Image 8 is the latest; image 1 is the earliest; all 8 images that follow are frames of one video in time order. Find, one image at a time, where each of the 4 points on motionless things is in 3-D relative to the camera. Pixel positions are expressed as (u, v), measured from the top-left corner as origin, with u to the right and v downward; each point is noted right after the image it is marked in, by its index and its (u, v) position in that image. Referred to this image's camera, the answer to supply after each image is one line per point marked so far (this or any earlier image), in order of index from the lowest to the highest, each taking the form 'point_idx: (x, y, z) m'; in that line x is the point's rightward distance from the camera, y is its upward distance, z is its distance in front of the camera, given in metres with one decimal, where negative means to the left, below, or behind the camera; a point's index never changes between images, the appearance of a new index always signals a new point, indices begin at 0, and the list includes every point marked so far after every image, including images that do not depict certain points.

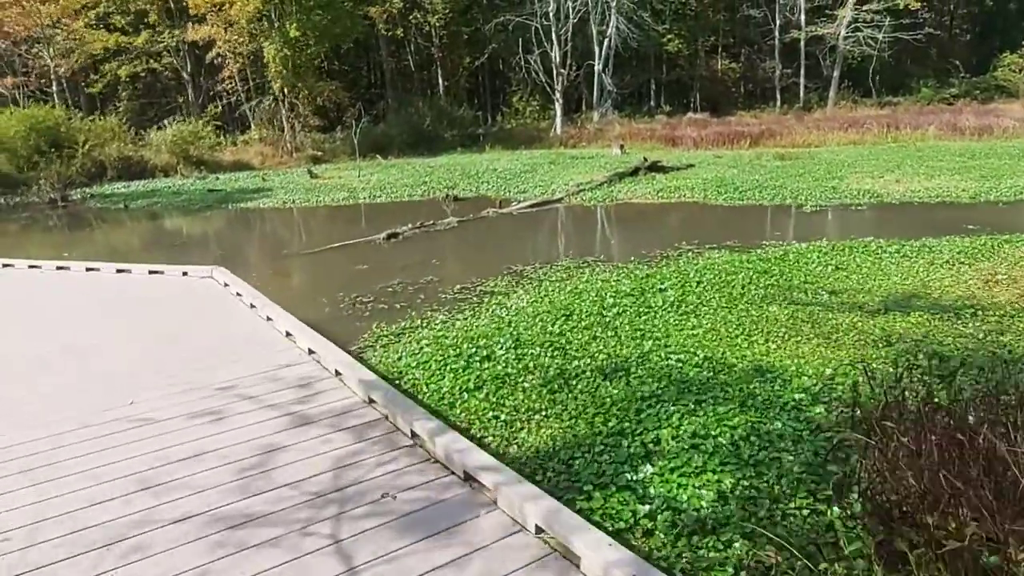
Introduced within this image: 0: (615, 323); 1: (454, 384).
0: (+1.2, -0.4, +7.9) m
1: (-0.5, -0.9, +6.6) m
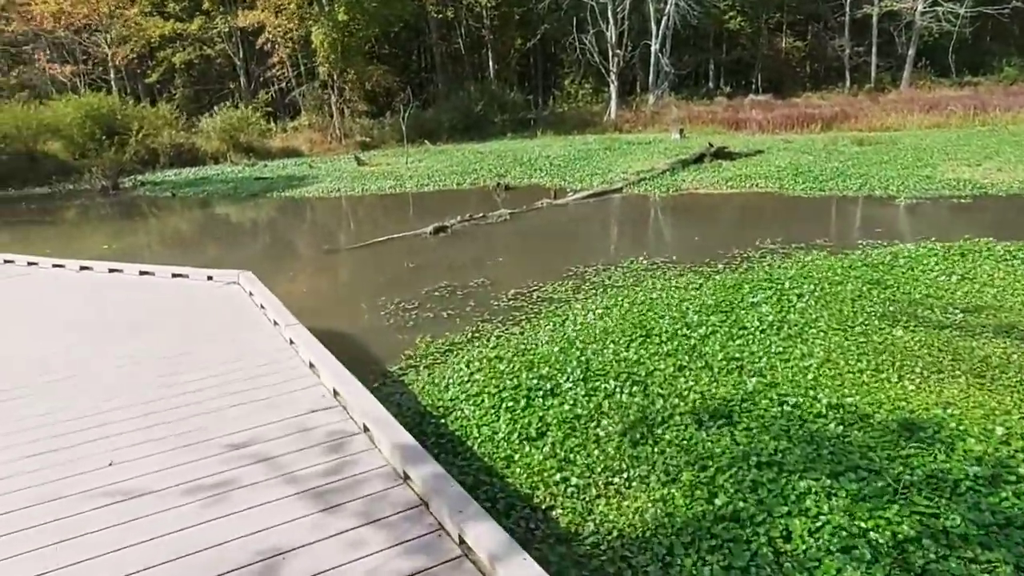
0: (+1.8, -0.6, +6.5) m
1: (0.0, -1.1, +5.4) m
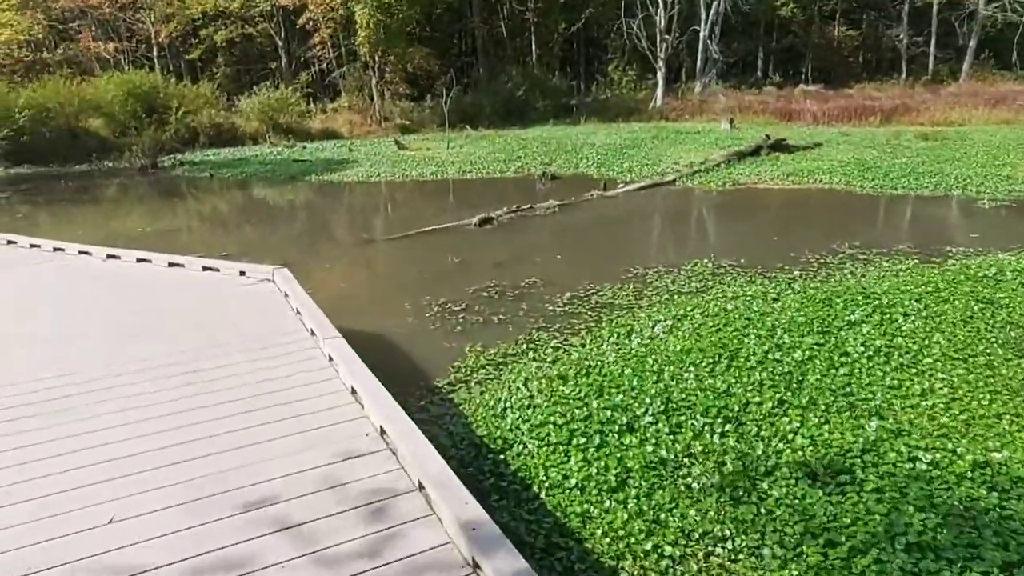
0: (+2.4, -0.8, +5.6) m
1: (+0.5, -1.2, +4.6) m
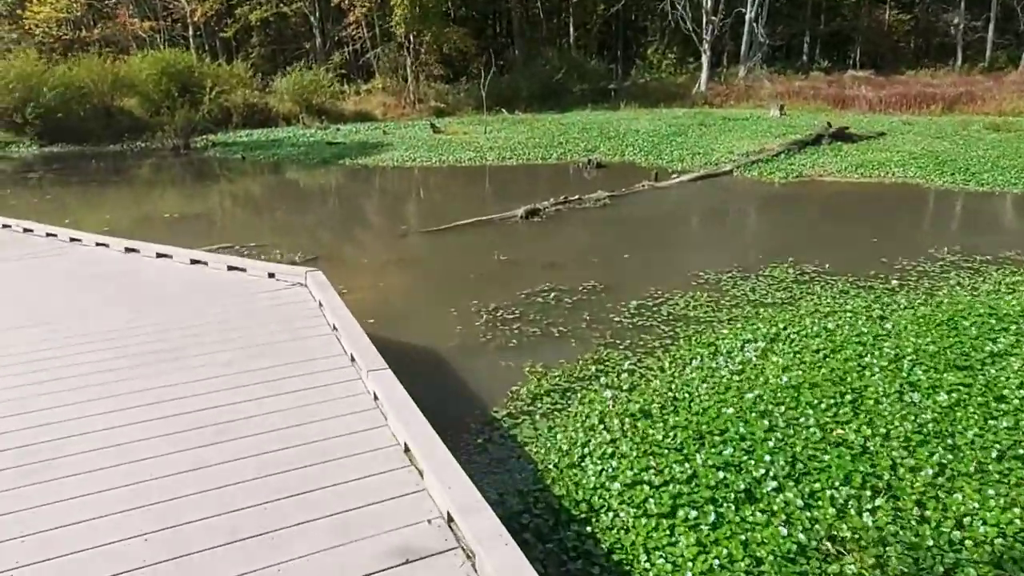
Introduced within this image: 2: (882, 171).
0: (+2.9, -1.0, +4.5) m
1: (+1.0, -1.4, +3.5) m
2: (+9.6, +3.0, +17.6) m
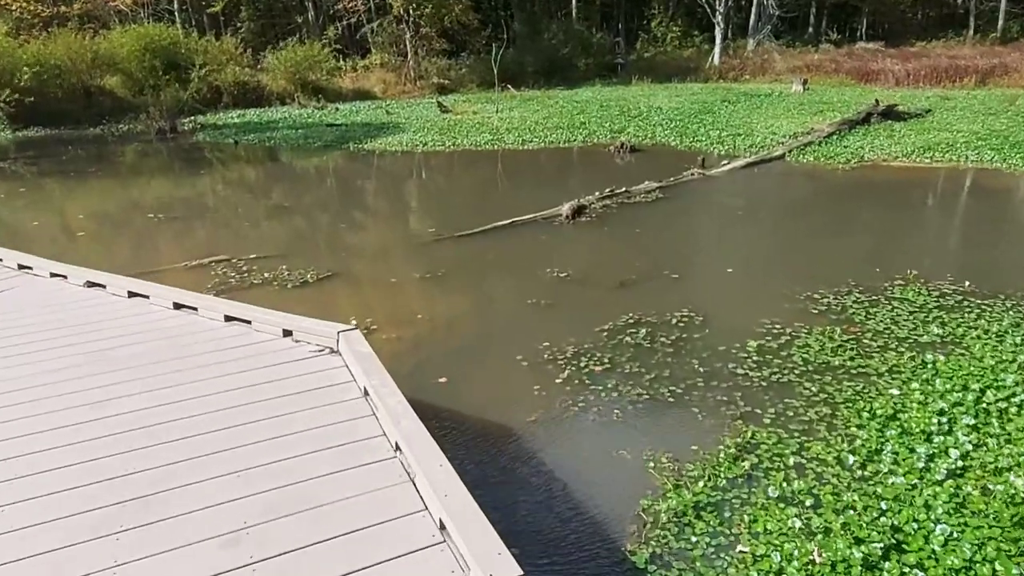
0: (+3.7, -1.4, +2.7) m
1: (+1.8, -1.9, +1.7) m
2: (+10.2, +3.1, +15.8) m
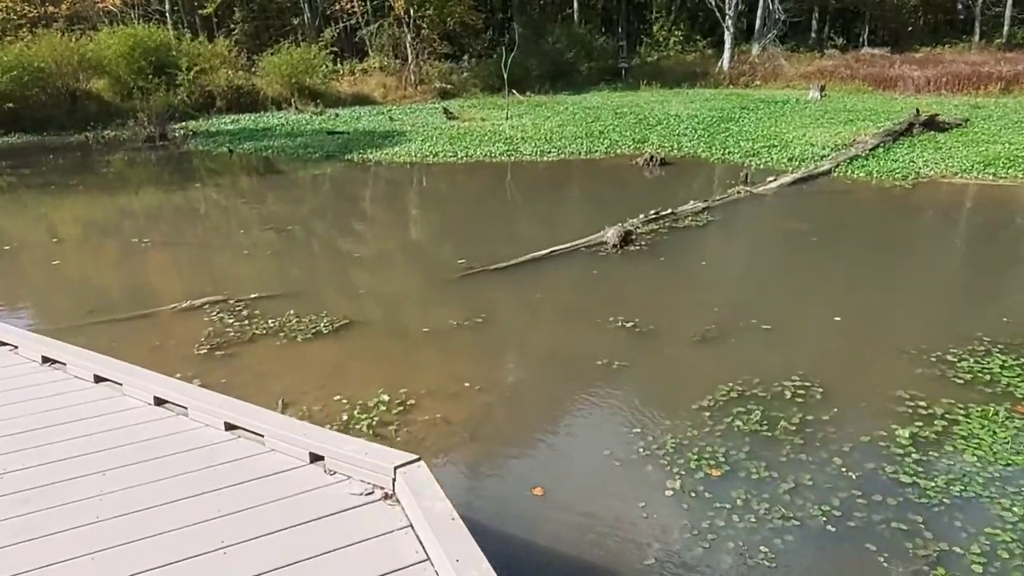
0: (+4.4, -1.9, +1.3) m
1: (+2.5, -2.4, +0.3) m
2: (+10.7, +2.5, +14.5) m
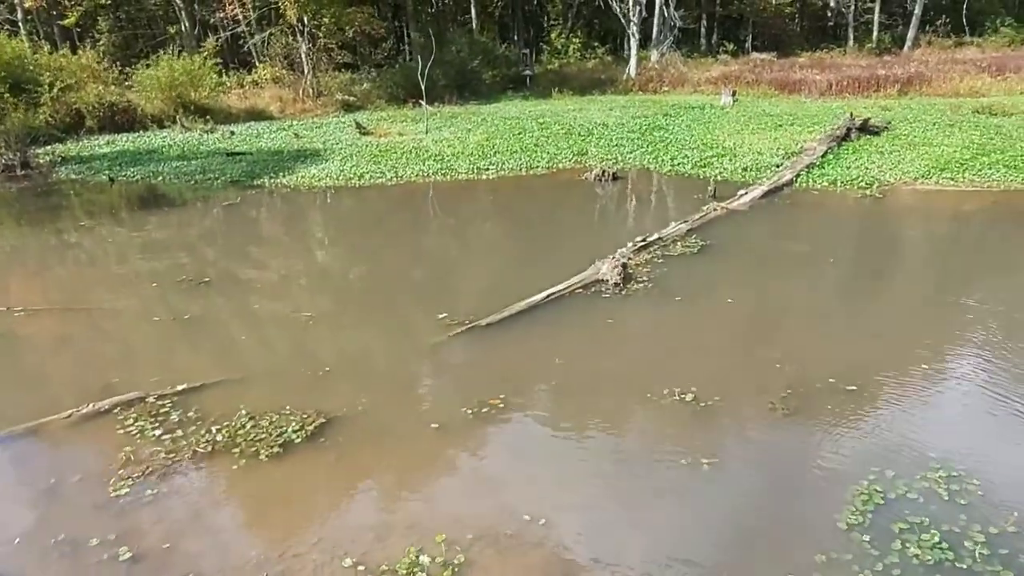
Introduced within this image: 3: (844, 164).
0: (+5.5, -2.2, +0.4) m
1: (+3.8, -2.8, -0.8) m
2: (+9.6, +2.4, +14.4) m
3: (+7.4, +2.8, +15.4) m
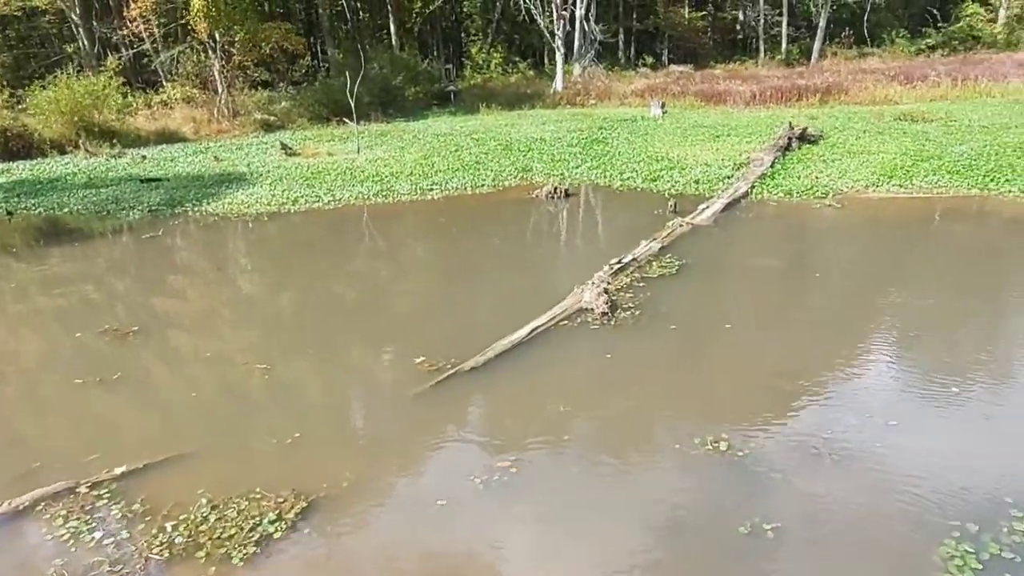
0: (+6.2, -2.1, +0.2) m
1: (+4.6, -2.8, -1.2) m
2: (+8.6, +2.3, +14.6) m
3: (+6.3, +2.5, +15.4) m
